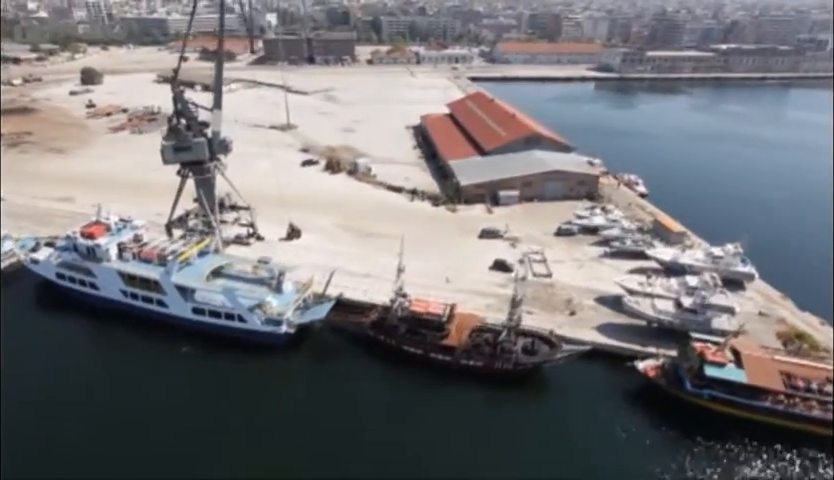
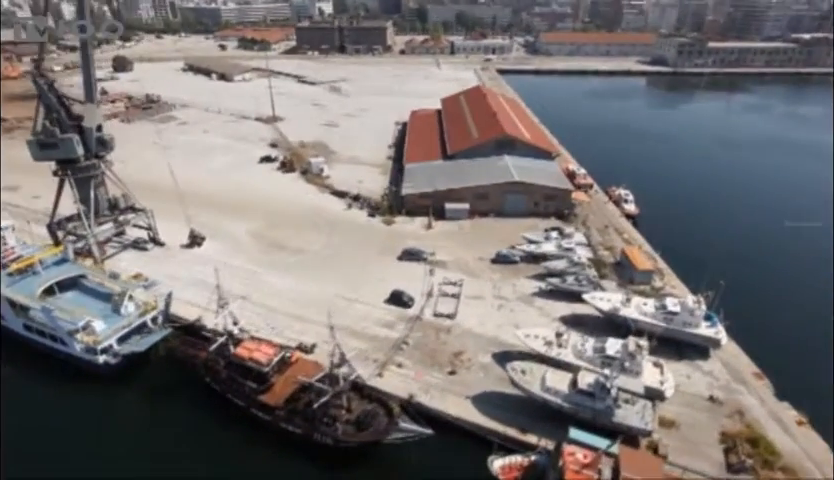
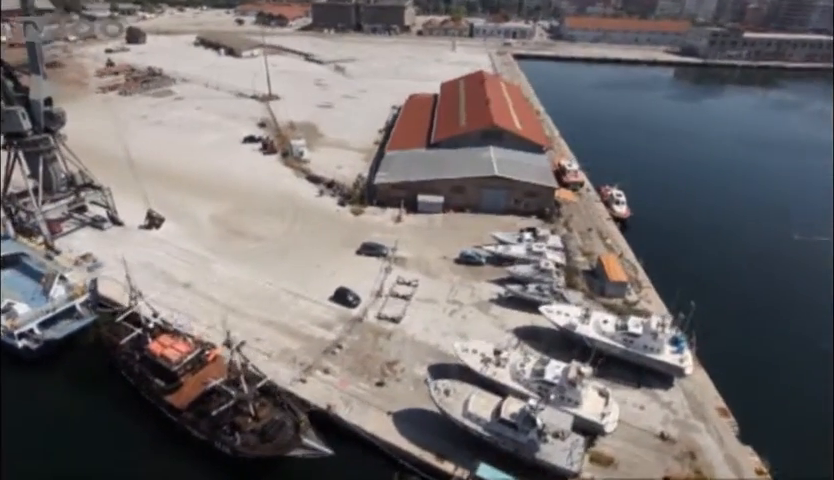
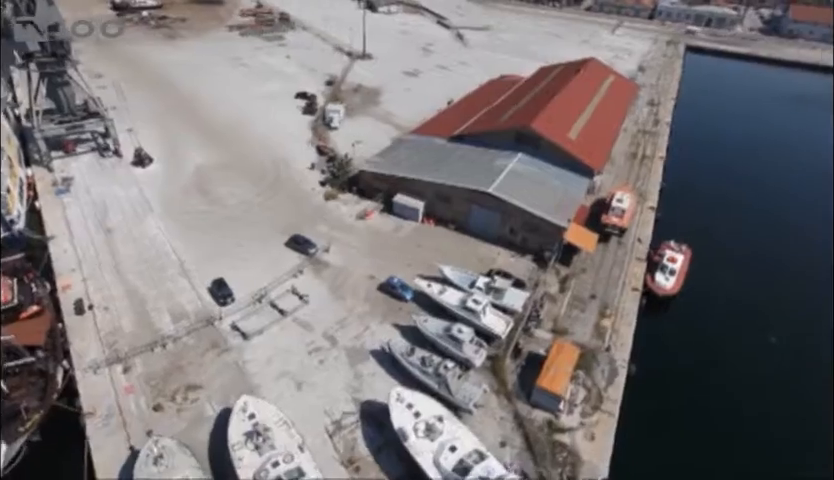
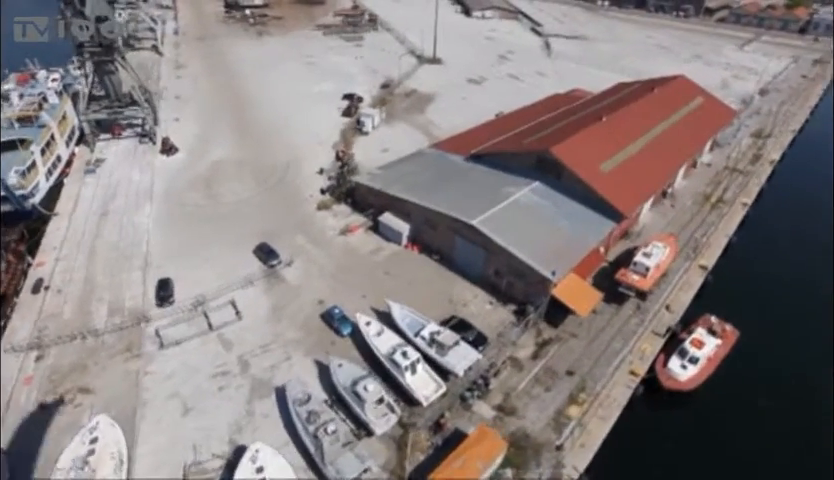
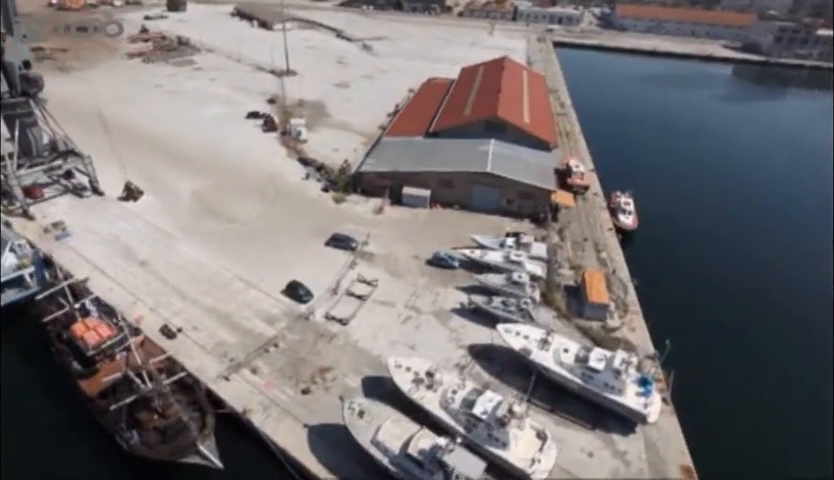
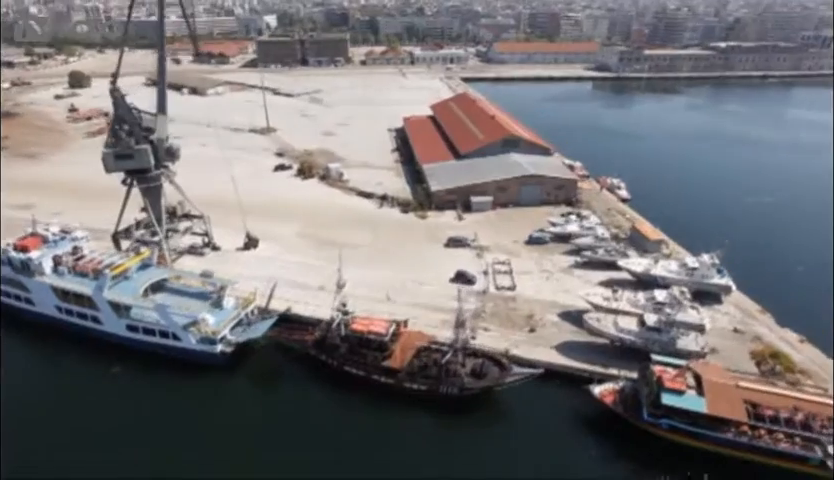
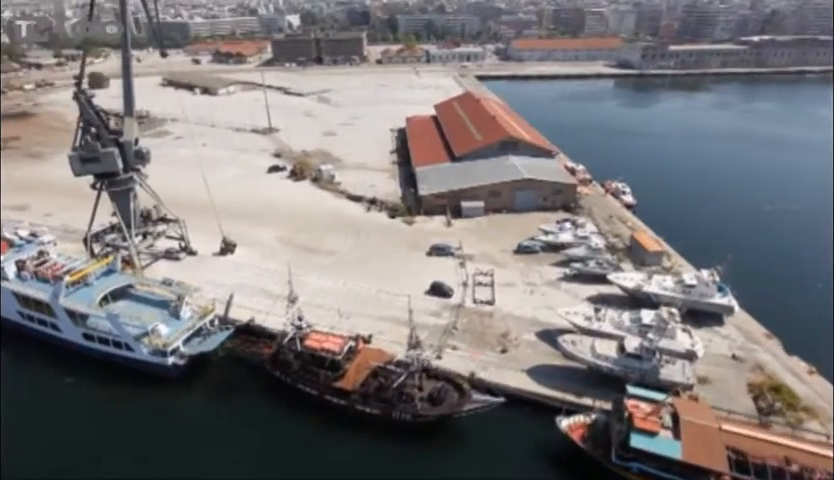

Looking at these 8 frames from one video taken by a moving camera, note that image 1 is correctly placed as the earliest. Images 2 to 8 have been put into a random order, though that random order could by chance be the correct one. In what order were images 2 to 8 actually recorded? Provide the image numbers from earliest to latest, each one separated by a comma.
7, 8, 2, 3, 6, 4, 5
